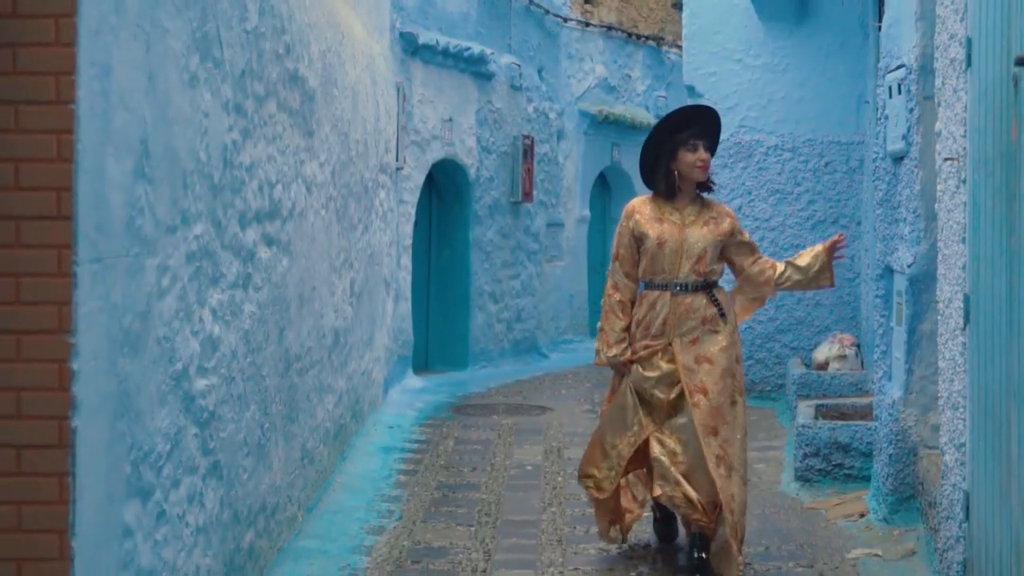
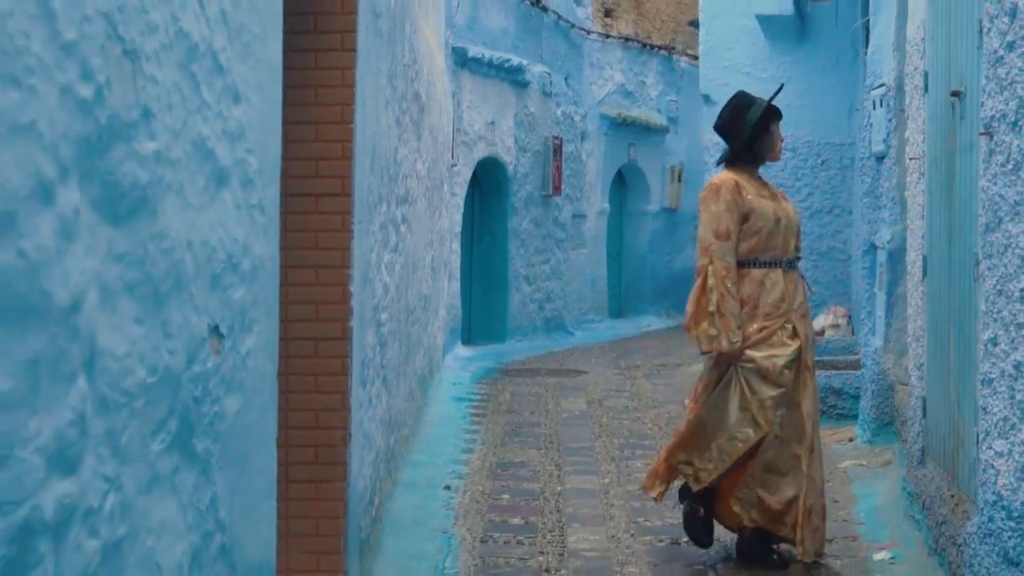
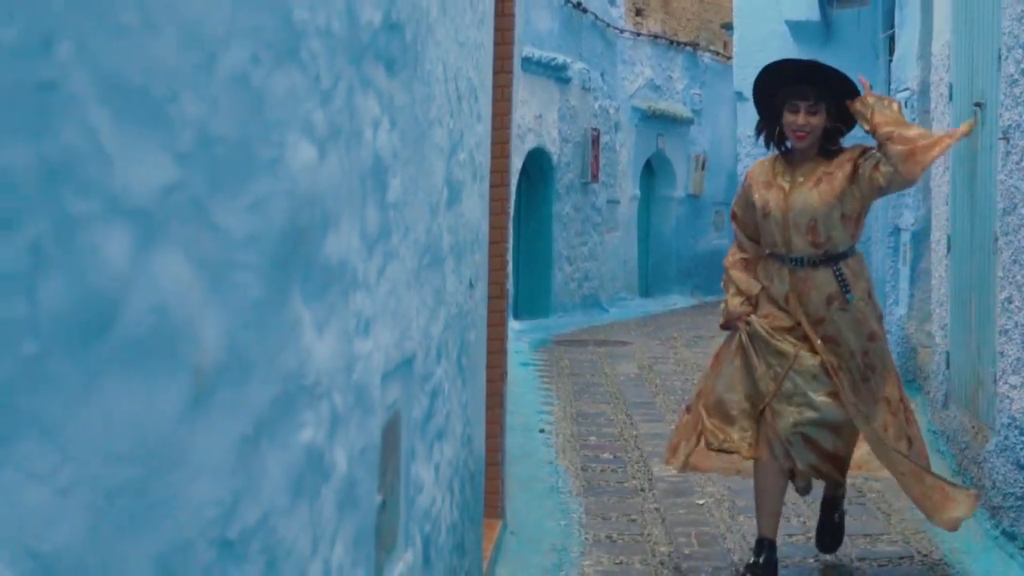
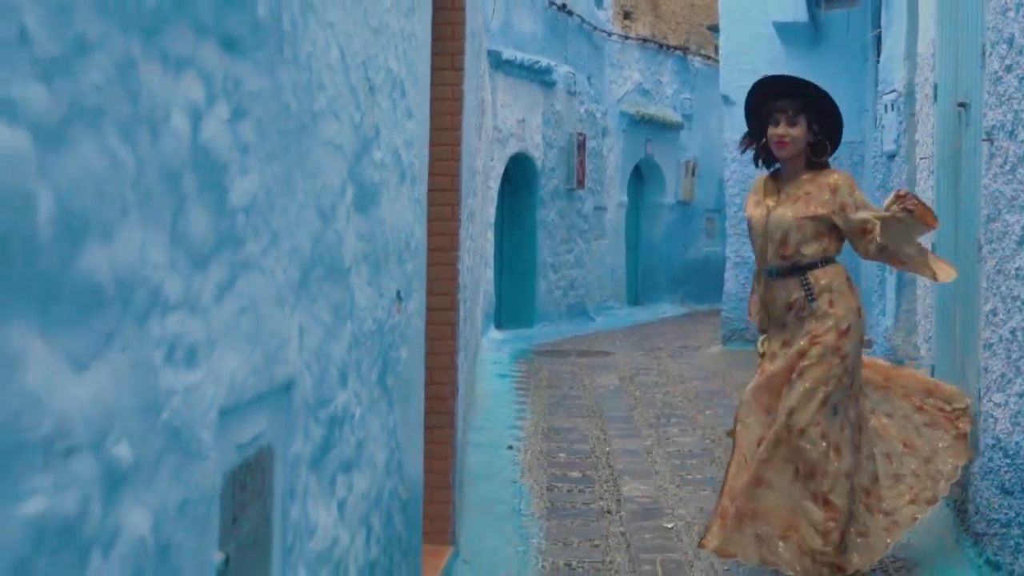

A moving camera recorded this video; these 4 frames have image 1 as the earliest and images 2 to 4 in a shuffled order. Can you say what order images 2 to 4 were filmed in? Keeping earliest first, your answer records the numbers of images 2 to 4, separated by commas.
2, 4, 3
